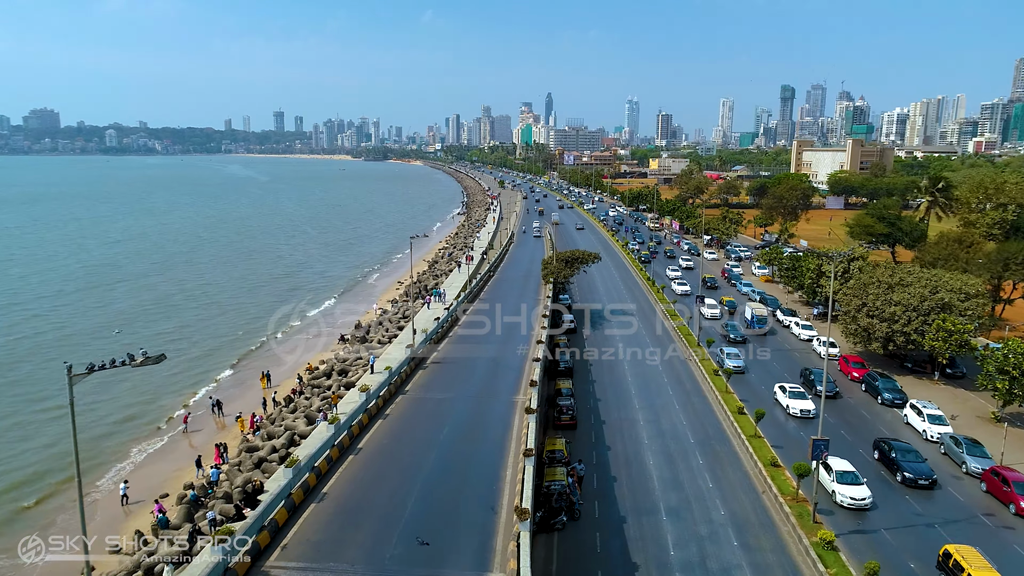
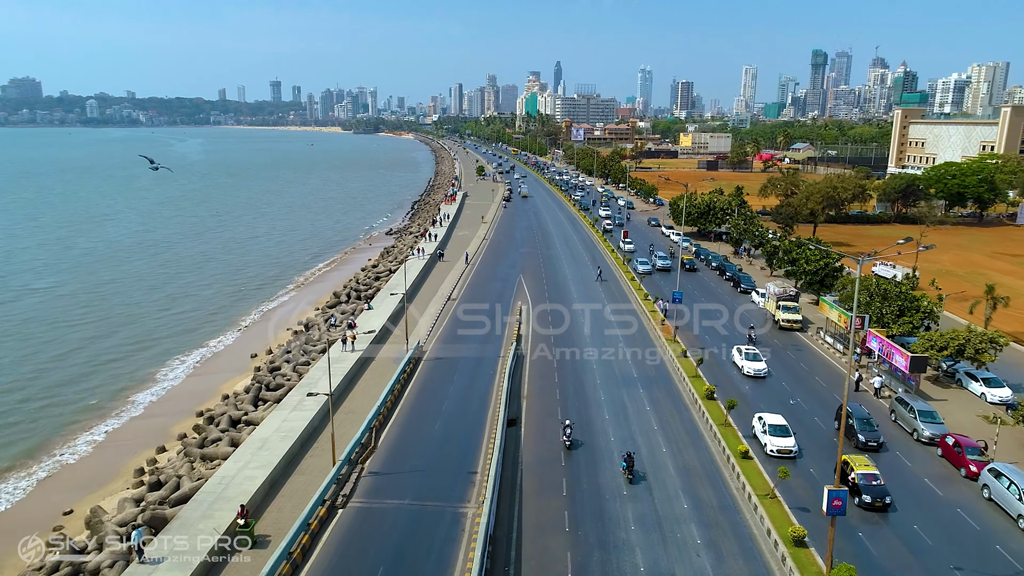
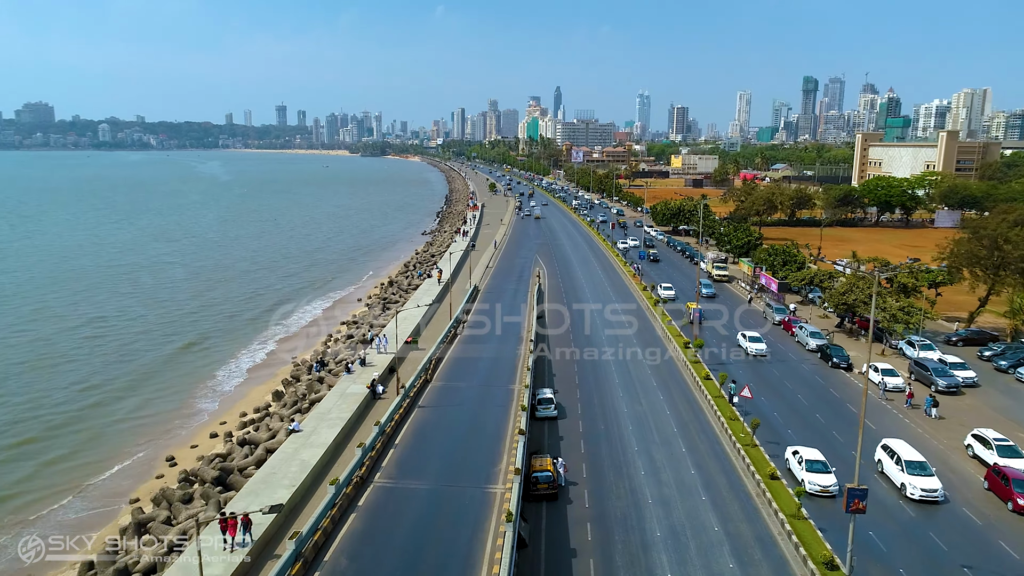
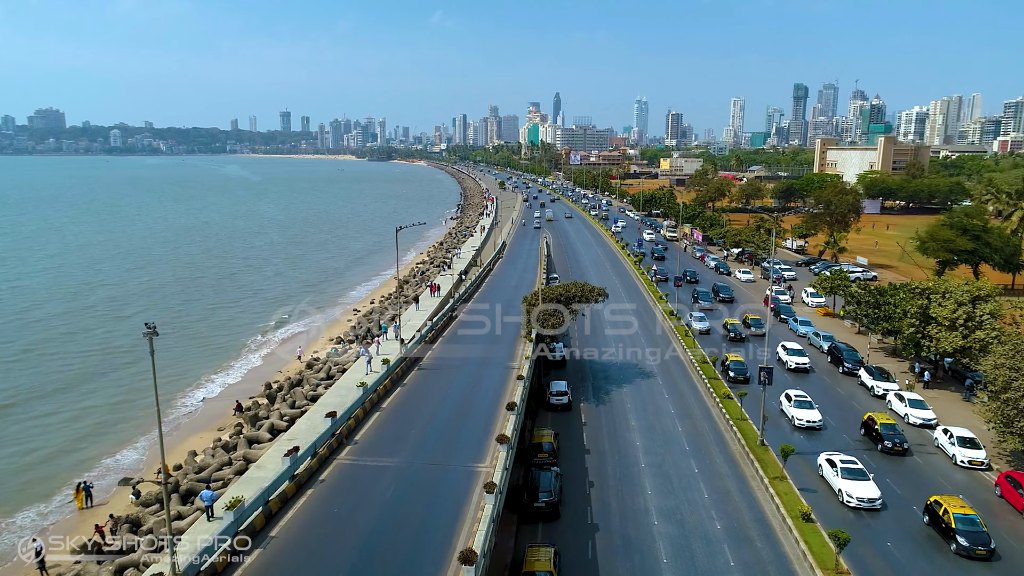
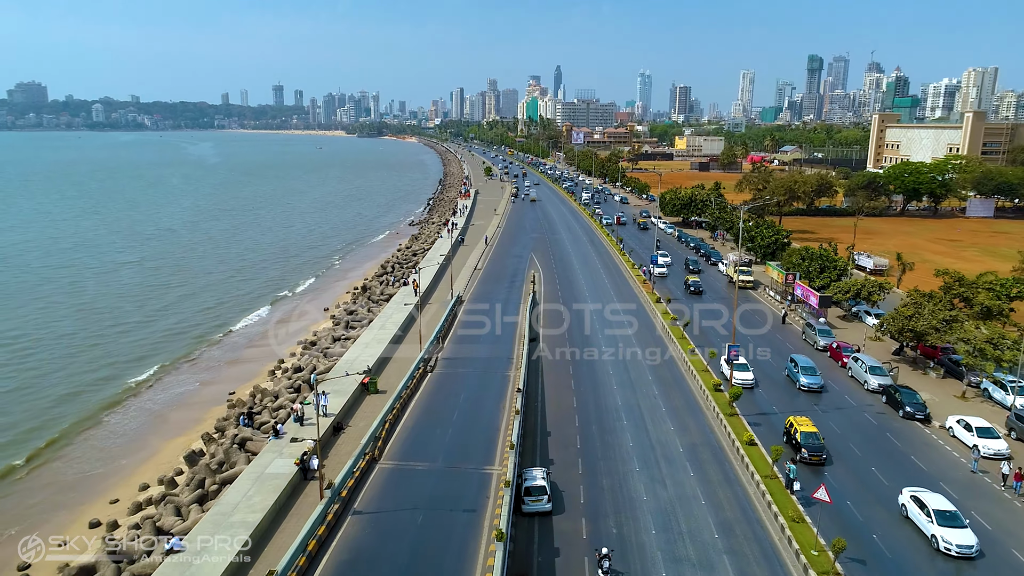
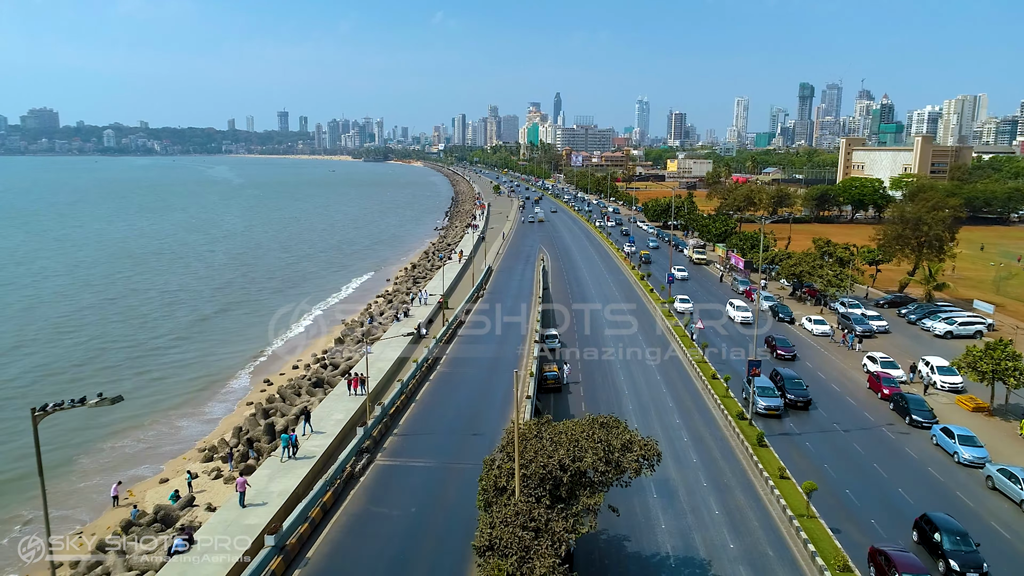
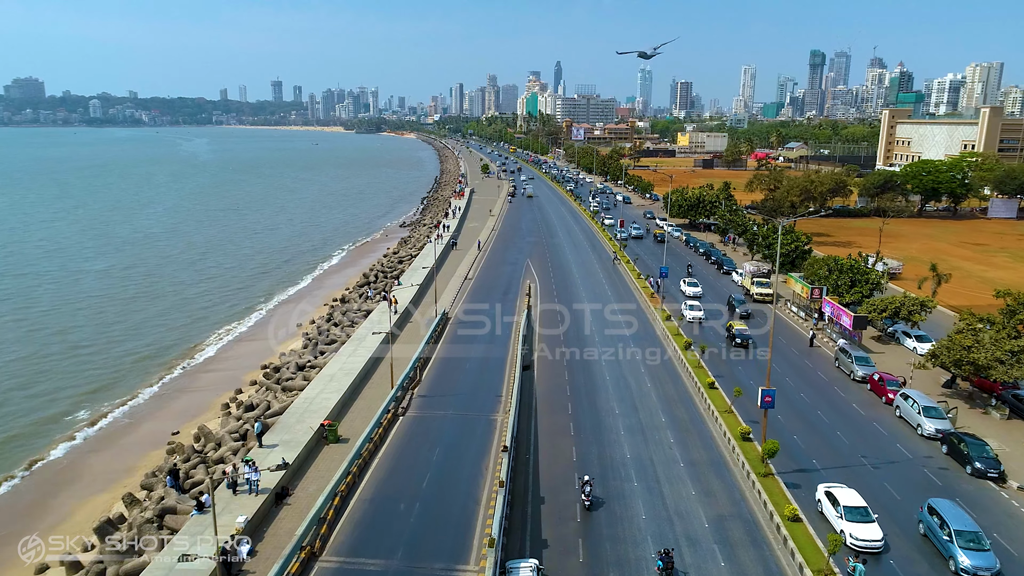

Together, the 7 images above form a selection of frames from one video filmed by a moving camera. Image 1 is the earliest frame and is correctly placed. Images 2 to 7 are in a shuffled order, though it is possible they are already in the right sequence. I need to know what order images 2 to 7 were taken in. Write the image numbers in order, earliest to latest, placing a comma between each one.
4, 6, 3, 5, 7, 2
